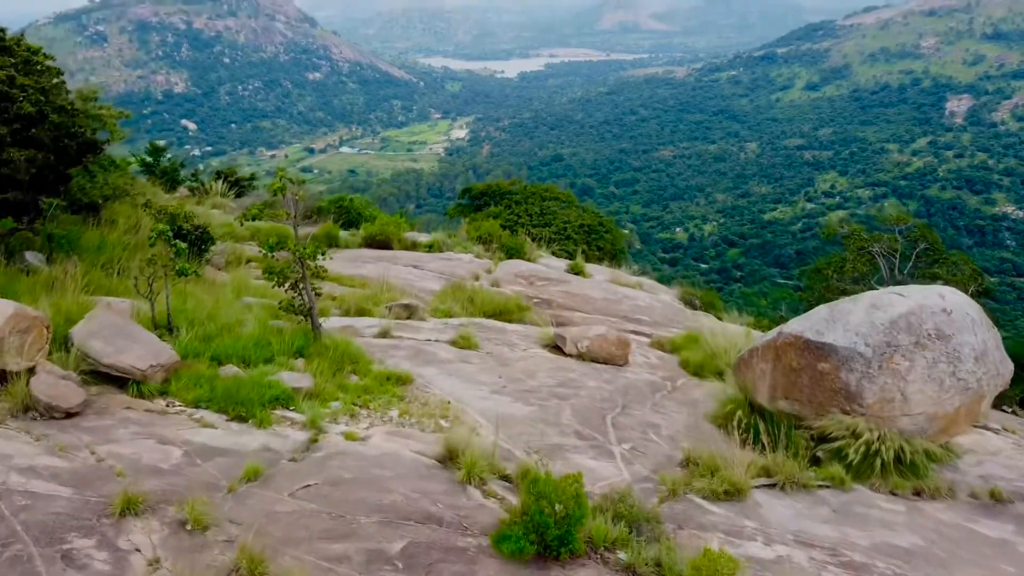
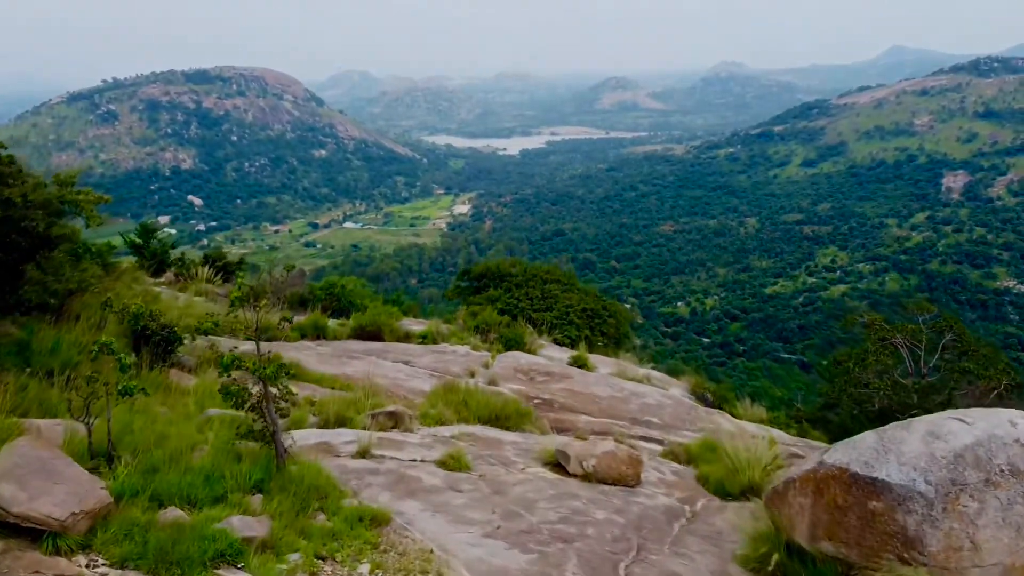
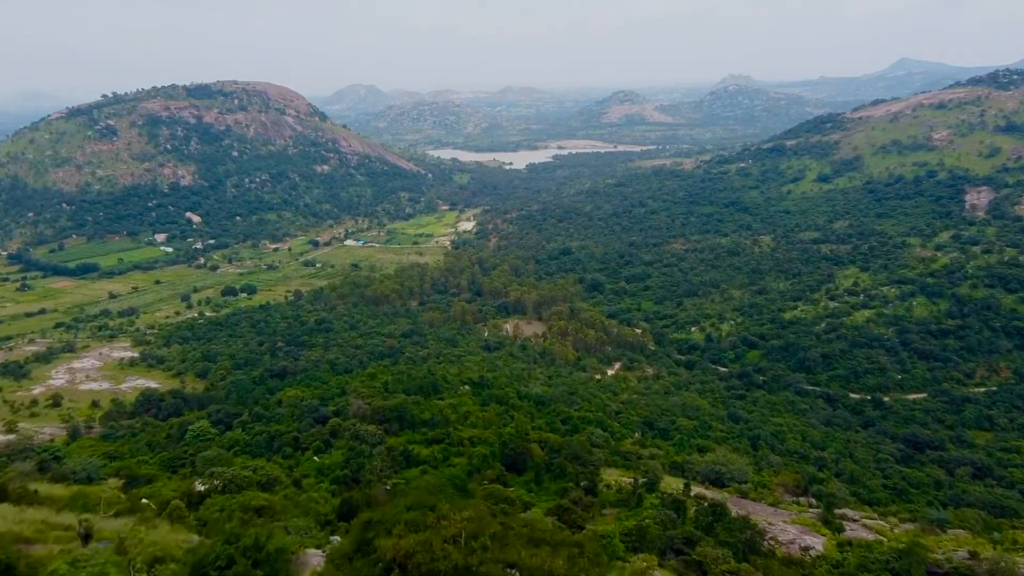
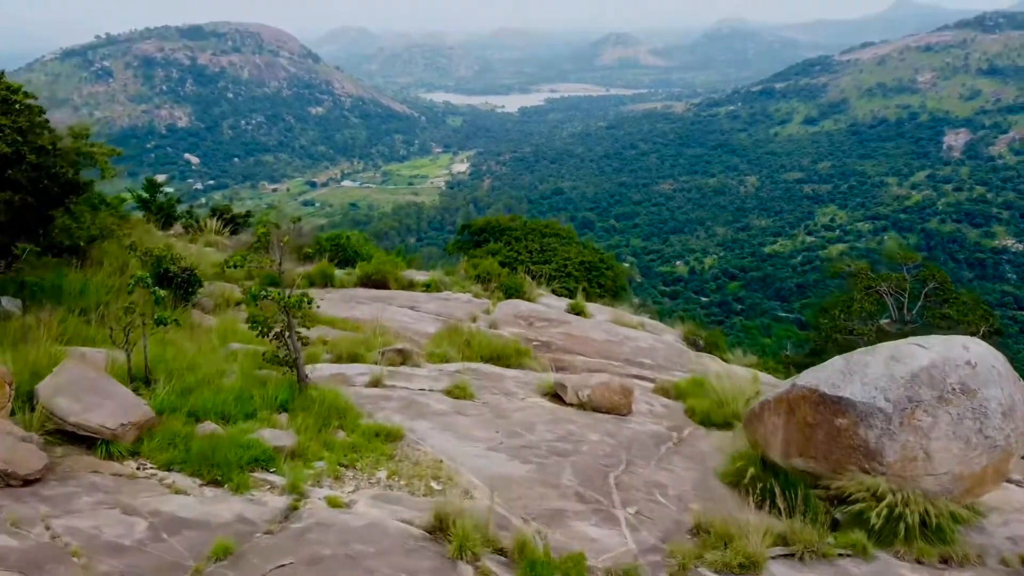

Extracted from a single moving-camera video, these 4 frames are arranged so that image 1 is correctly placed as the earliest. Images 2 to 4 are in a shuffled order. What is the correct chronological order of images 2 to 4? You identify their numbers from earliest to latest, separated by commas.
4, 2, 3
